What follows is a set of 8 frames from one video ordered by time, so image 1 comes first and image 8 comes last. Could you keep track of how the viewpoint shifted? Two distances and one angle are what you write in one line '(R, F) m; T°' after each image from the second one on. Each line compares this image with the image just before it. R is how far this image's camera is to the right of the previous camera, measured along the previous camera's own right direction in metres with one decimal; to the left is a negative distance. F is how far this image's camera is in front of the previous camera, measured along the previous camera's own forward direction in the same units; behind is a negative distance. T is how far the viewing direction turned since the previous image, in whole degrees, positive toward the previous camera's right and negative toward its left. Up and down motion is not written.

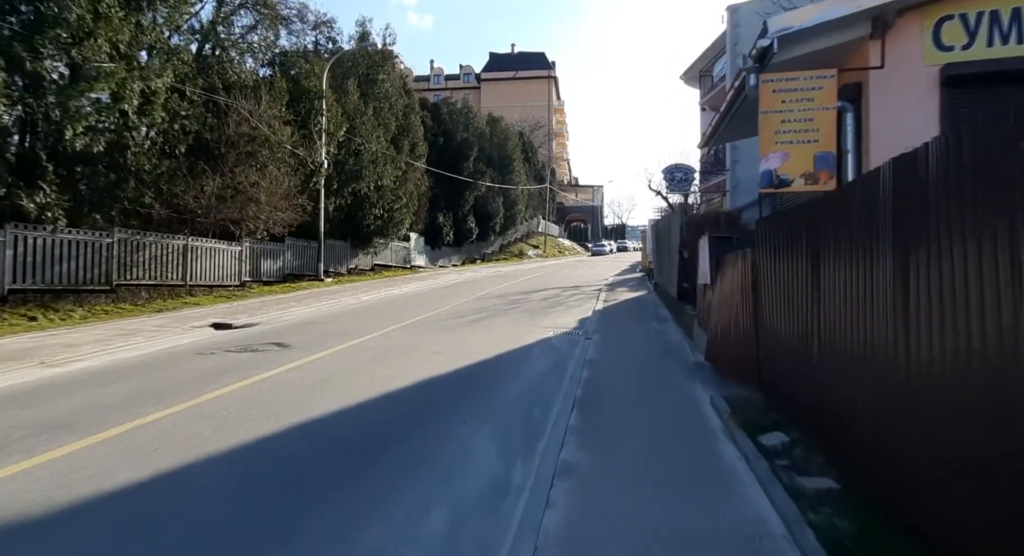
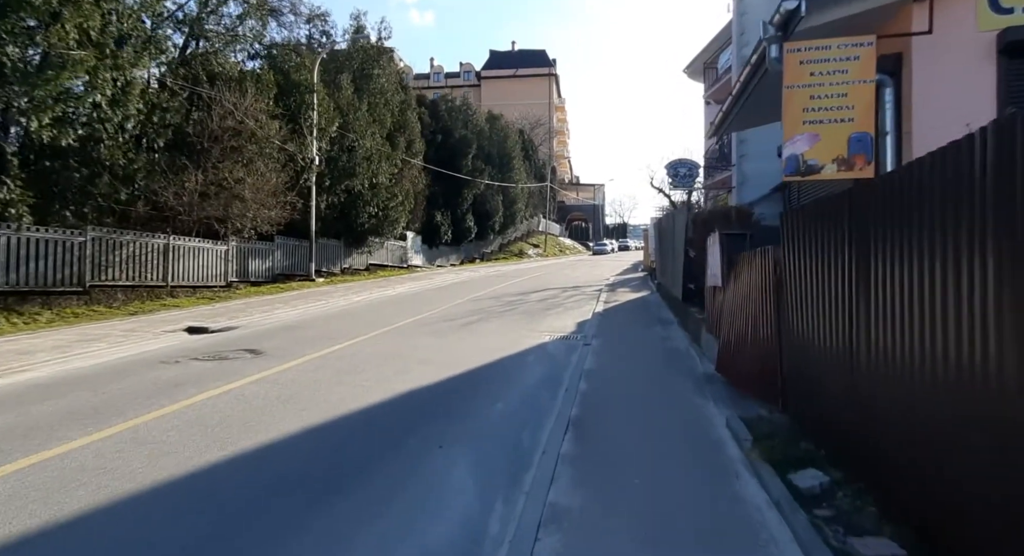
(+0.2, +1.1) m; 0°
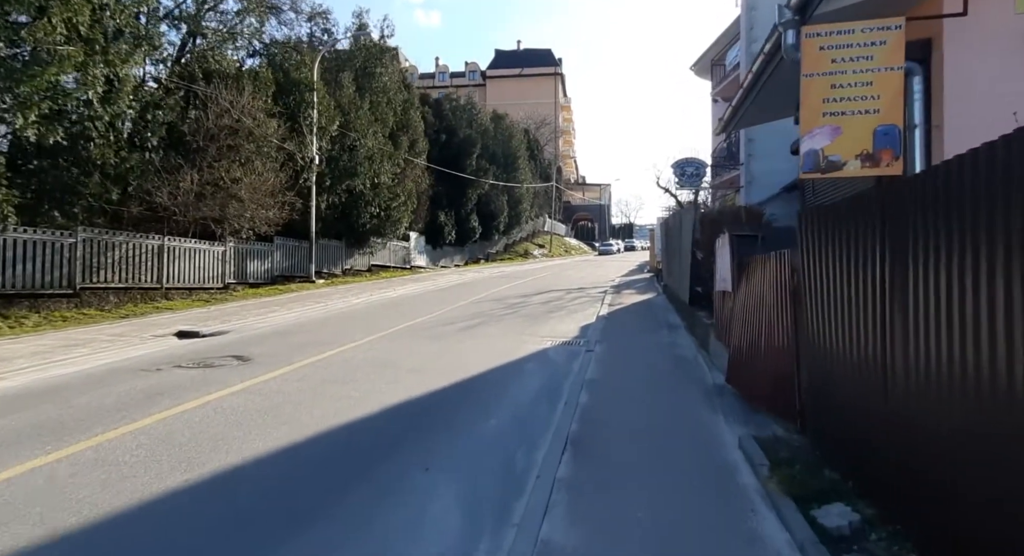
(+0.2, +0.6) m; -1°
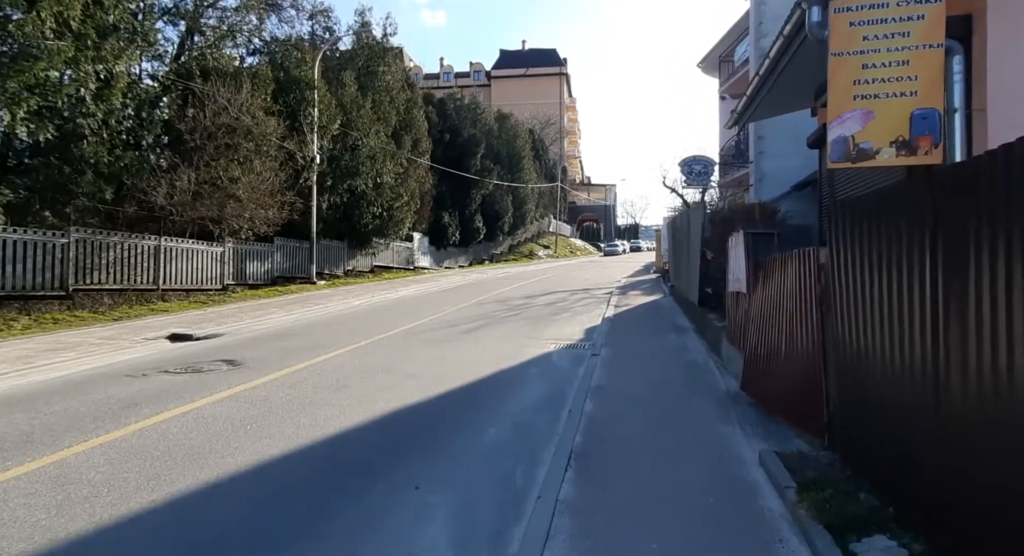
(+0.1, +0.5) m; 0°
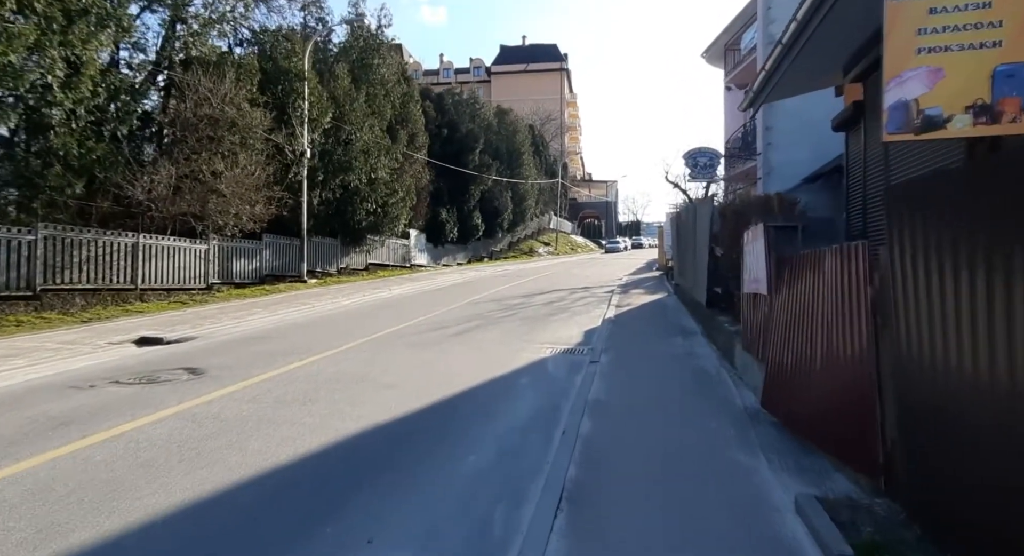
(+0.2, +1.1) m; 0°
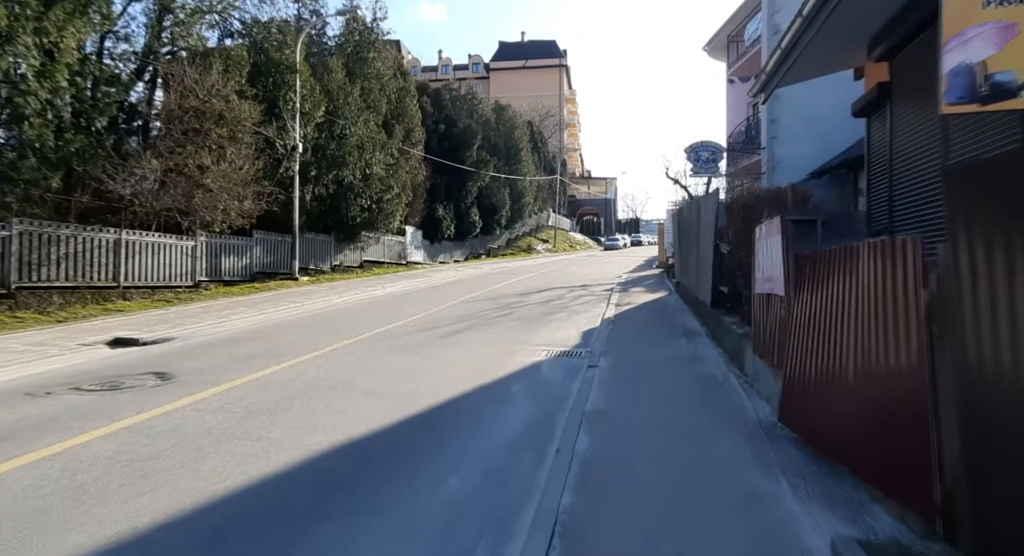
(+0.1, +0.7) m; 0°
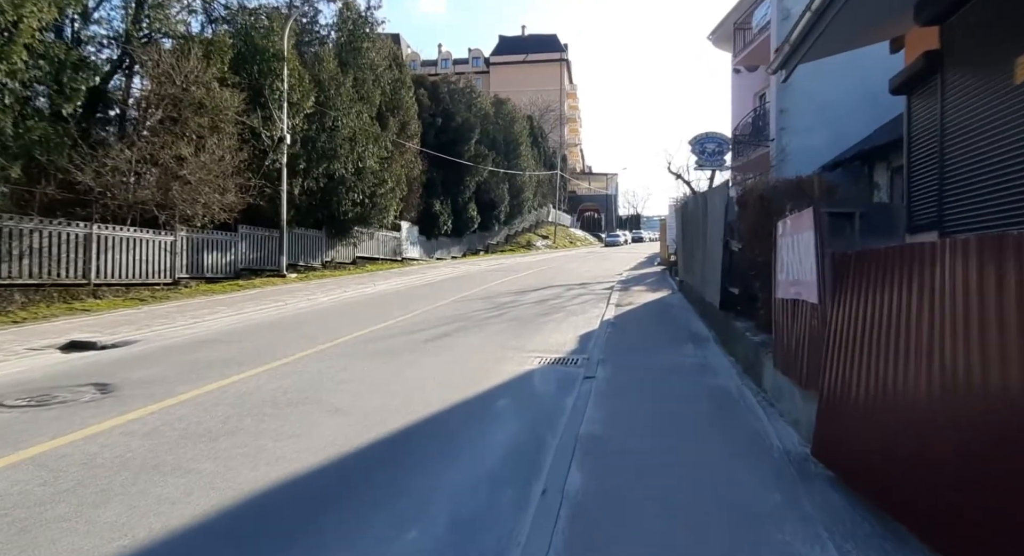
(+0.2, +1.1) m; 0°
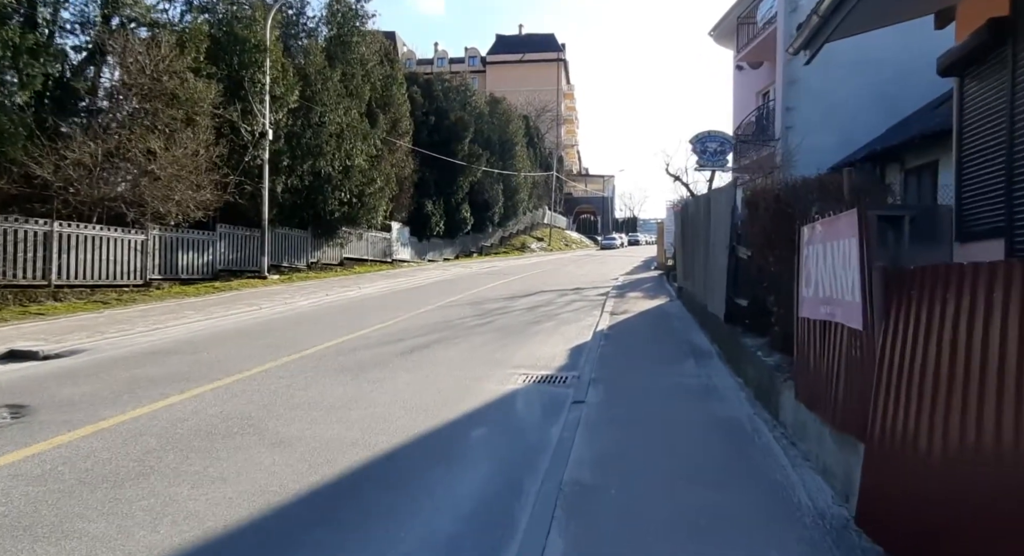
(+0.2, +1.1) m; 0°
